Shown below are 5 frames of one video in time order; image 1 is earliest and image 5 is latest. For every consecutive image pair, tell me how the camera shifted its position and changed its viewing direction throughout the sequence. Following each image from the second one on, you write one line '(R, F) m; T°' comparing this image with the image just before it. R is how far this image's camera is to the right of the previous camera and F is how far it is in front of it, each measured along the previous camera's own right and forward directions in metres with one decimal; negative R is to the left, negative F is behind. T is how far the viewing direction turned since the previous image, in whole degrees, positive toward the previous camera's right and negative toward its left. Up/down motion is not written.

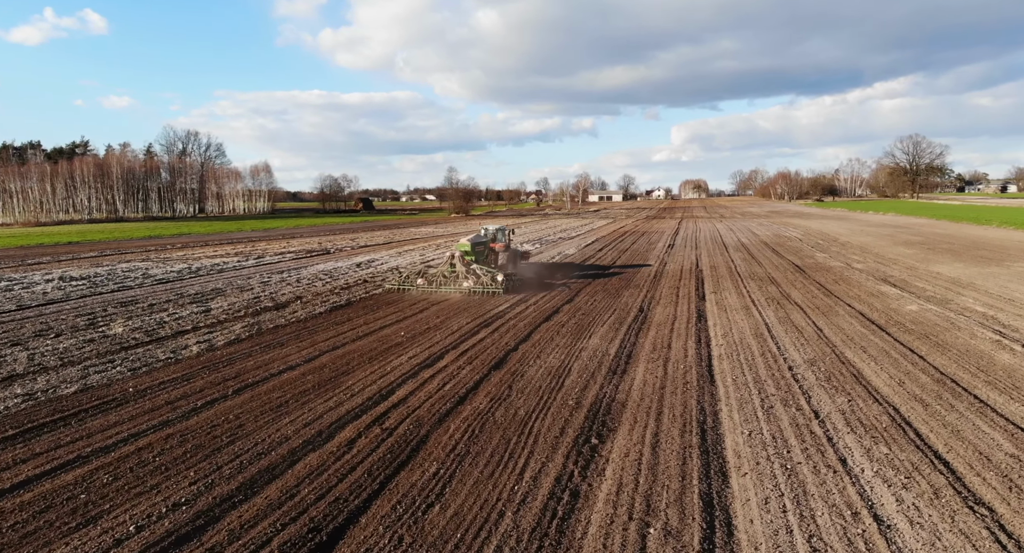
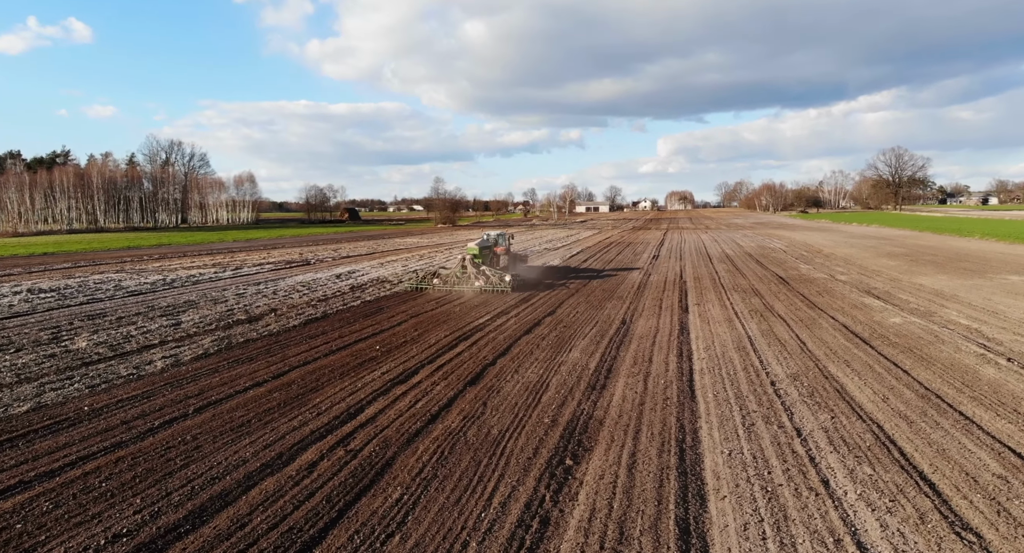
(+0.2, +0.2) m; +1°
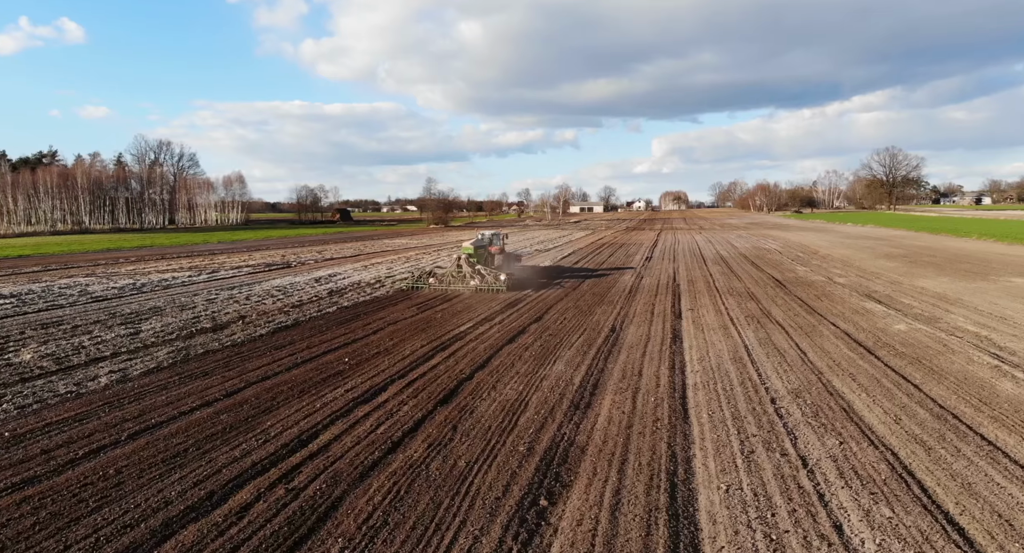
(+0.2, +0.8) m; 0°
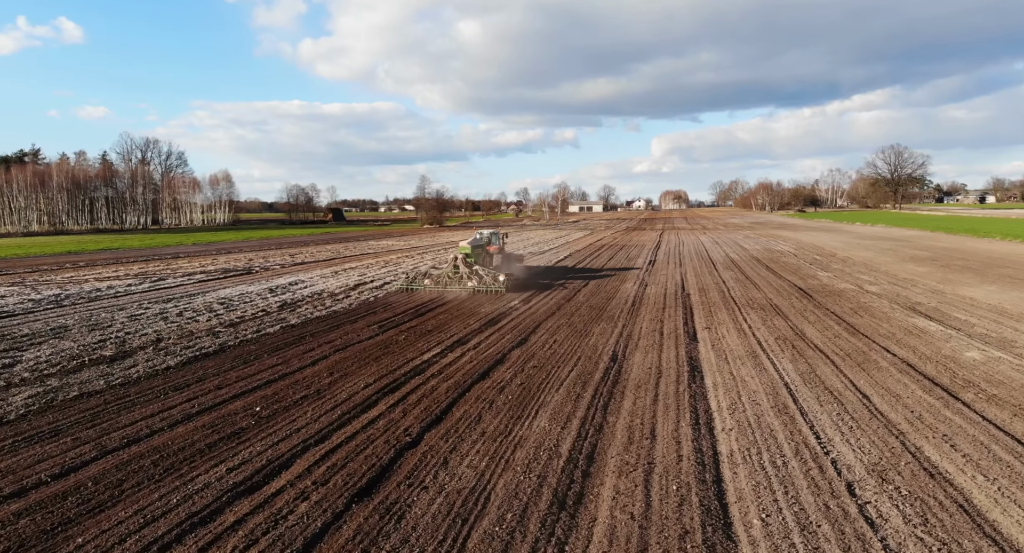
(+0.4, +2.5) m; 0°
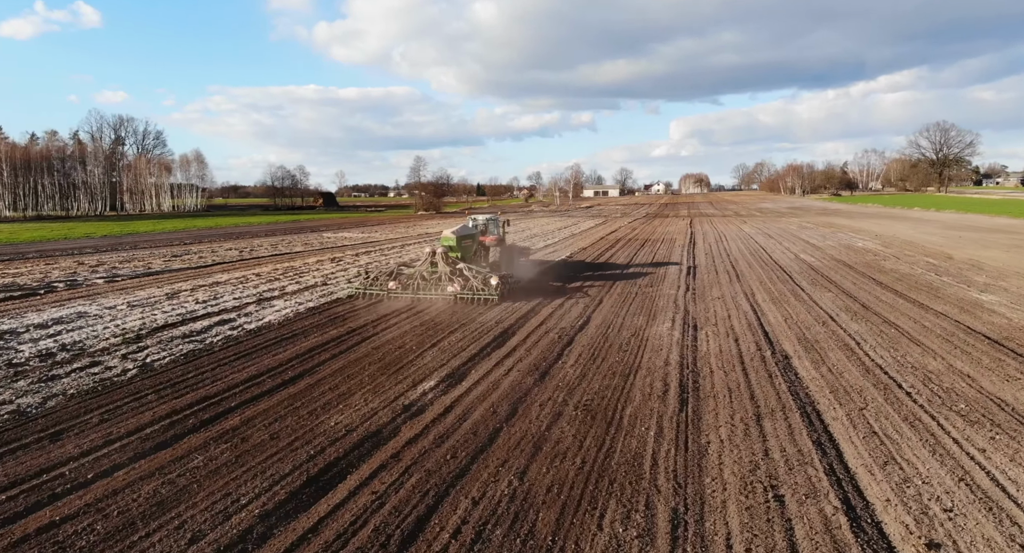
(+1.2, +8.2) m; -1°
